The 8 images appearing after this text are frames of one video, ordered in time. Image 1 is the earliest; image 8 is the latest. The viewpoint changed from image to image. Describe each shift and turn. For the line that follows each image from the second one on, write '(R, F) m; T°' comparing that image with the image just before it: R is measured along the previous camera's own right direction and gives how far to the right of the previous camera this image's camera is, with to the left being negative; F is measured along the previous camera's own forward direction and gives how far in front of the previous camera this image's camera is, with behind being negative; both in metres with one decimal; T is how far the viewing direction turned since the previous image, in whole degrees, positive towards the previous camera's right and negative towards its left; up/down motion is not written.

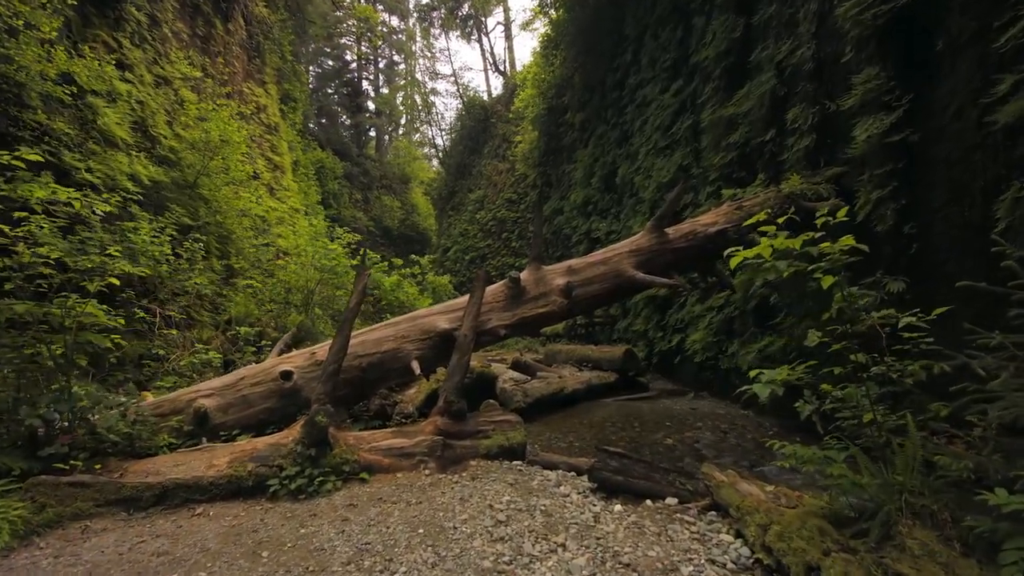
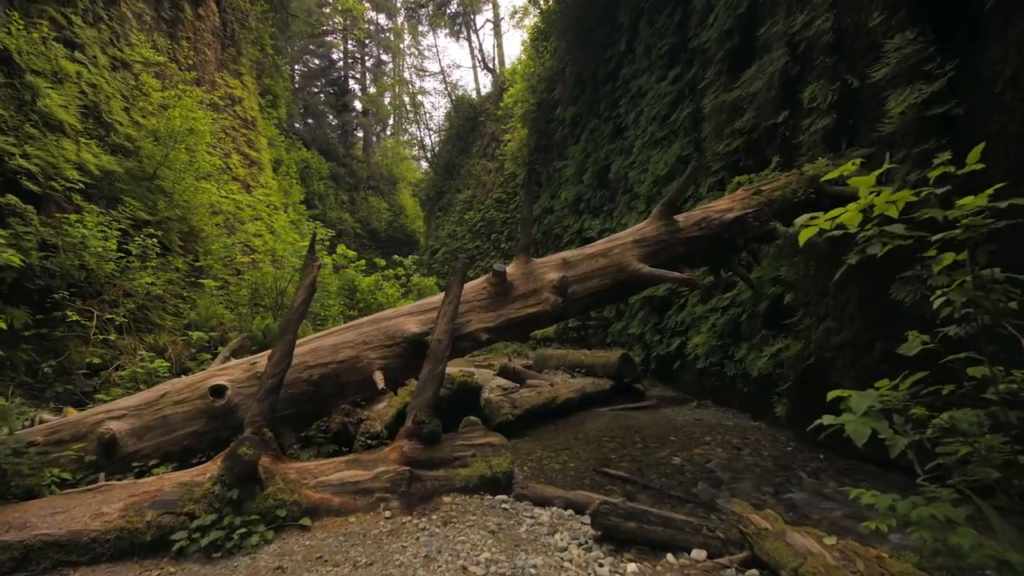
(0.0, +0.6) m; +1°
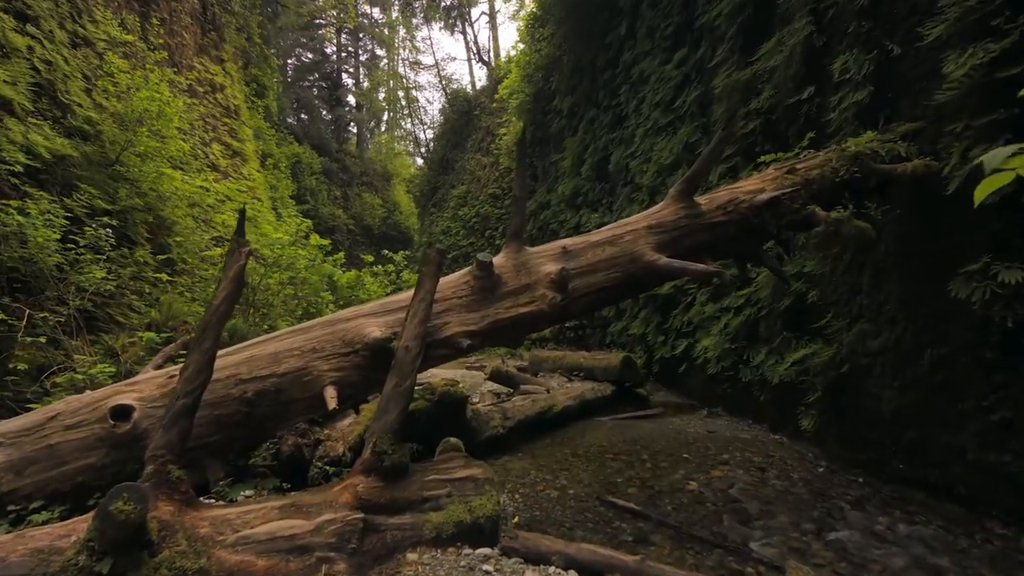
(0.0, +0.6) m; 0°
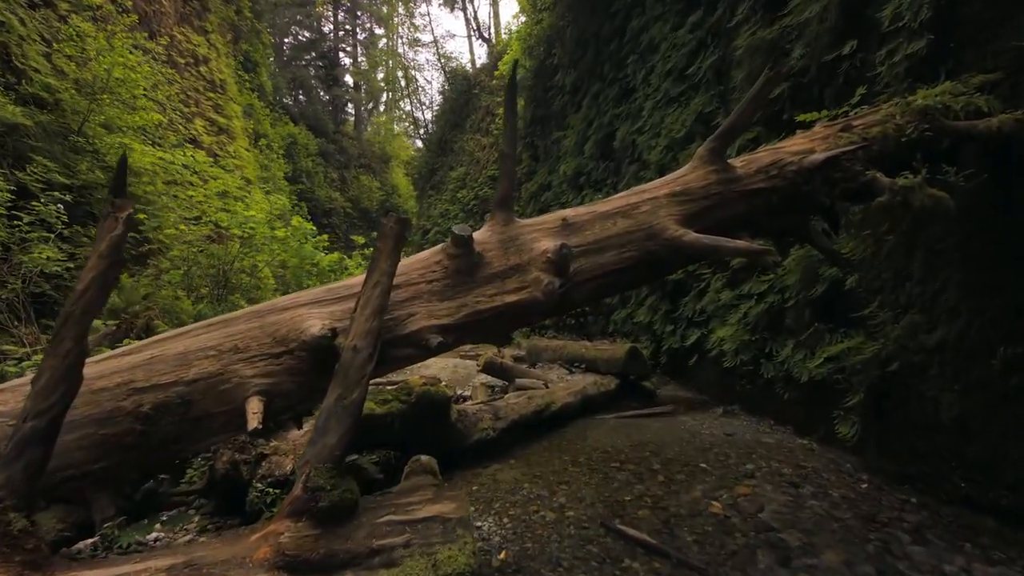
(+0.1, +0.6) m; 0°
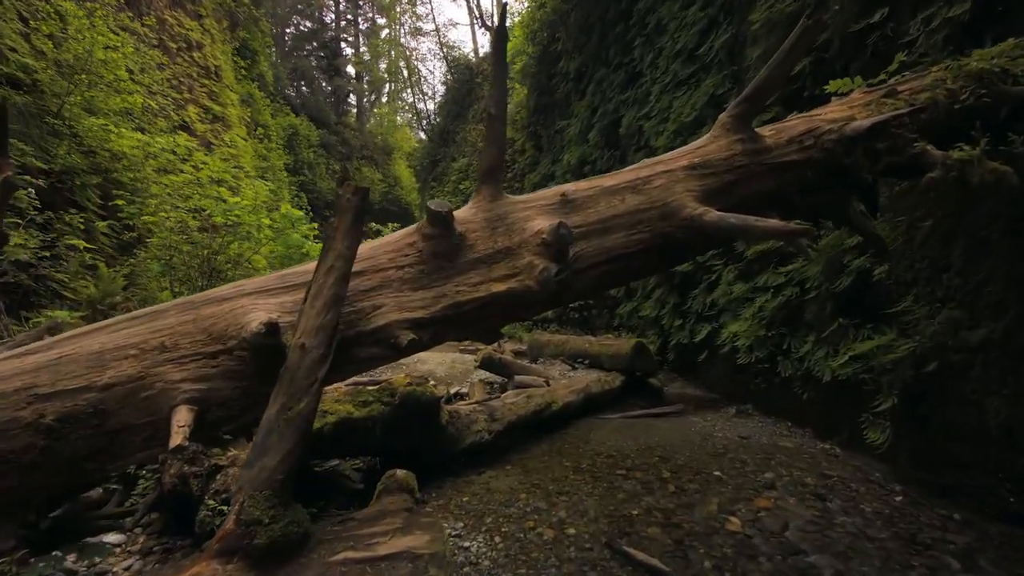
(+0.1, +0.3) m; 0°
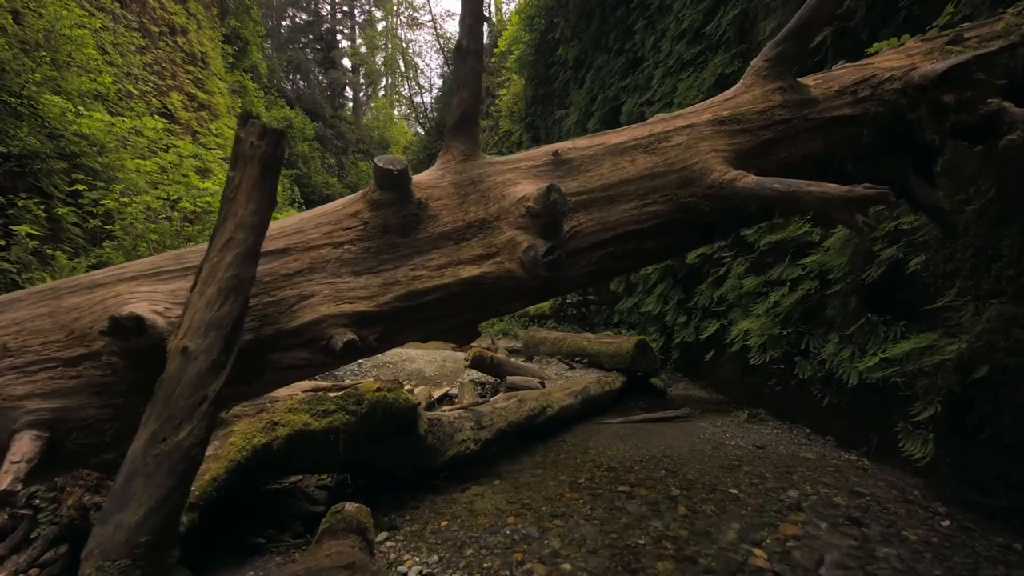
(+0.1, +0.4) m; 0°
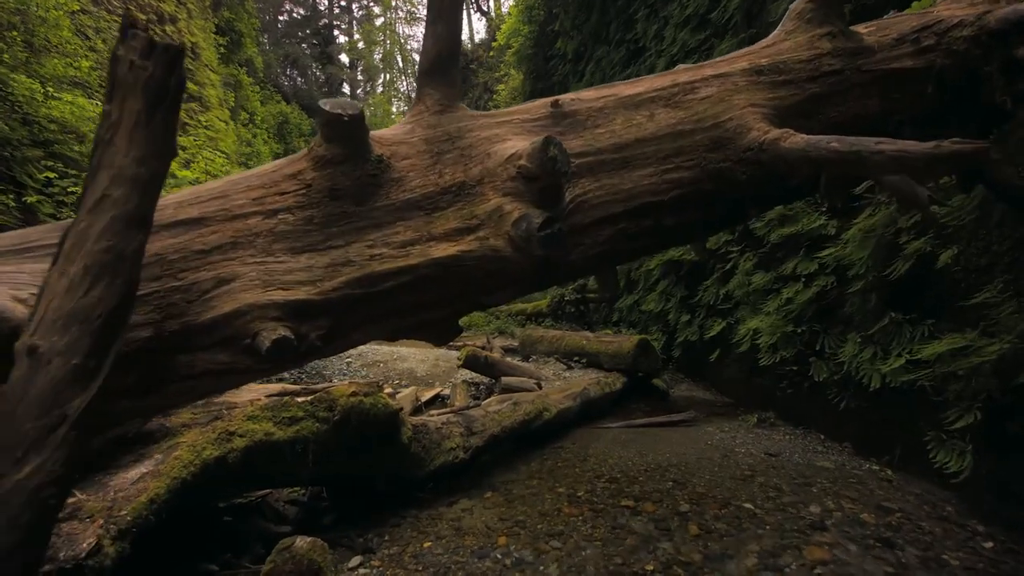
(0.0, +0.3) m; 0°
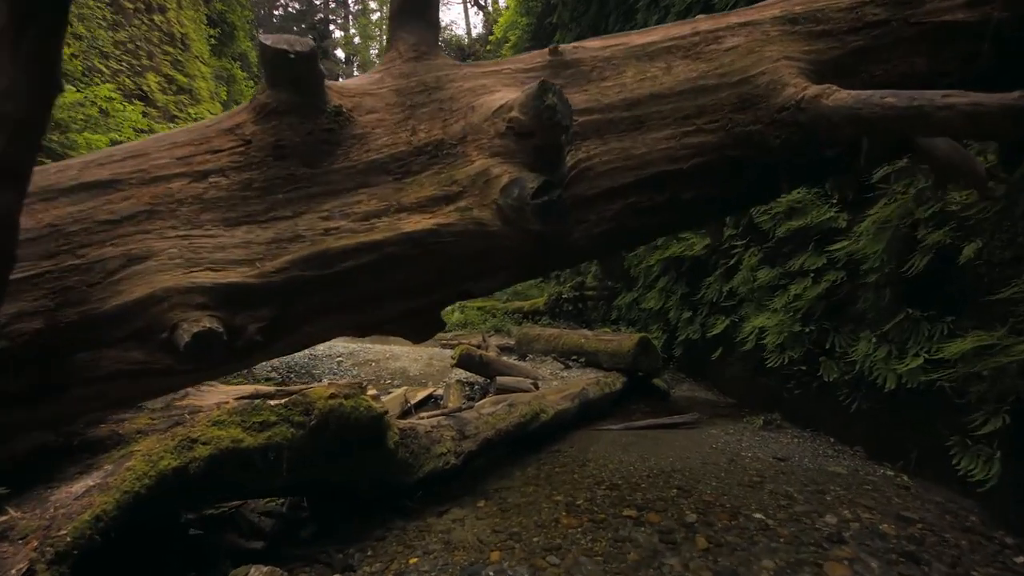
(0.0, +0.2) m; 0°
